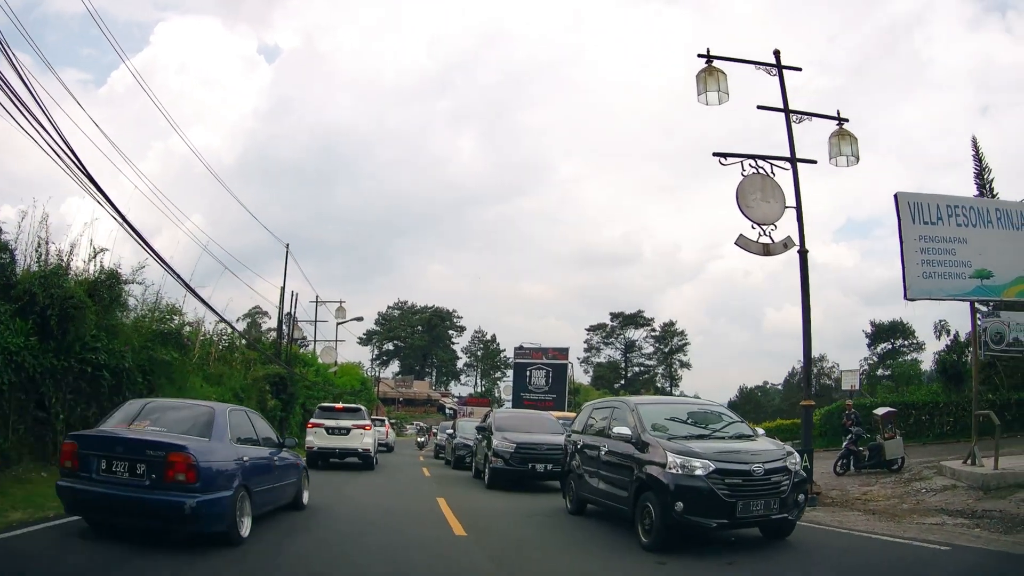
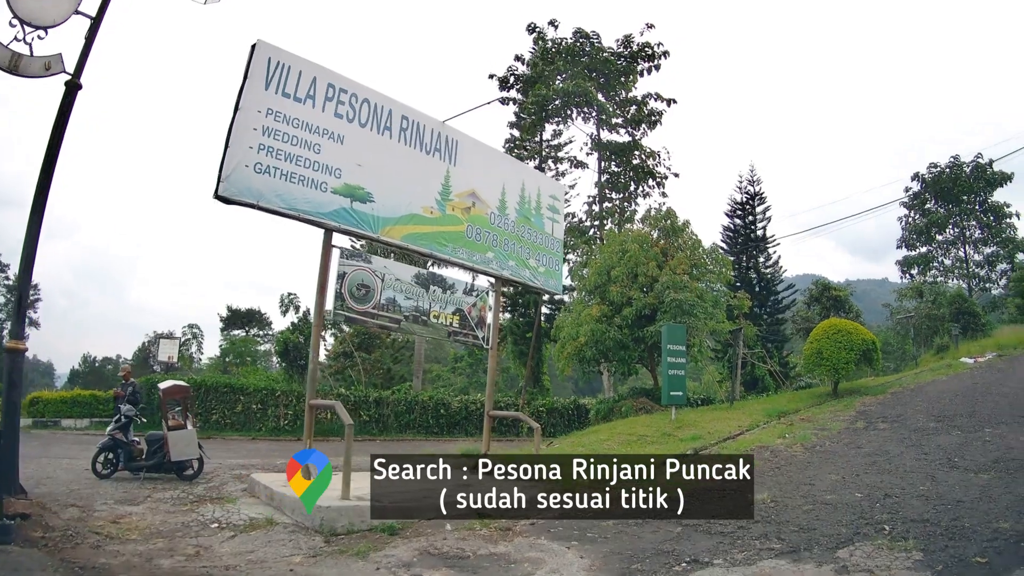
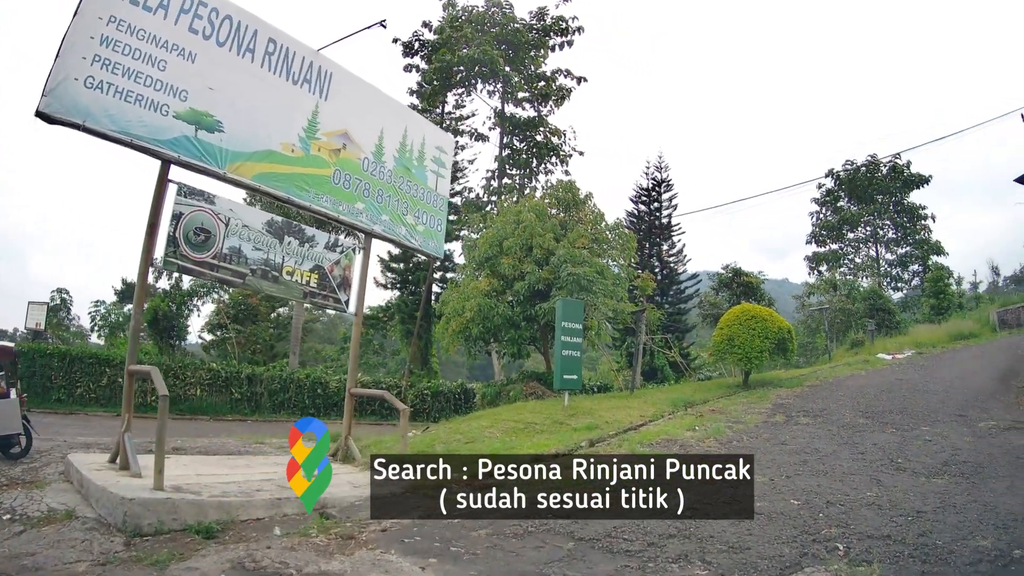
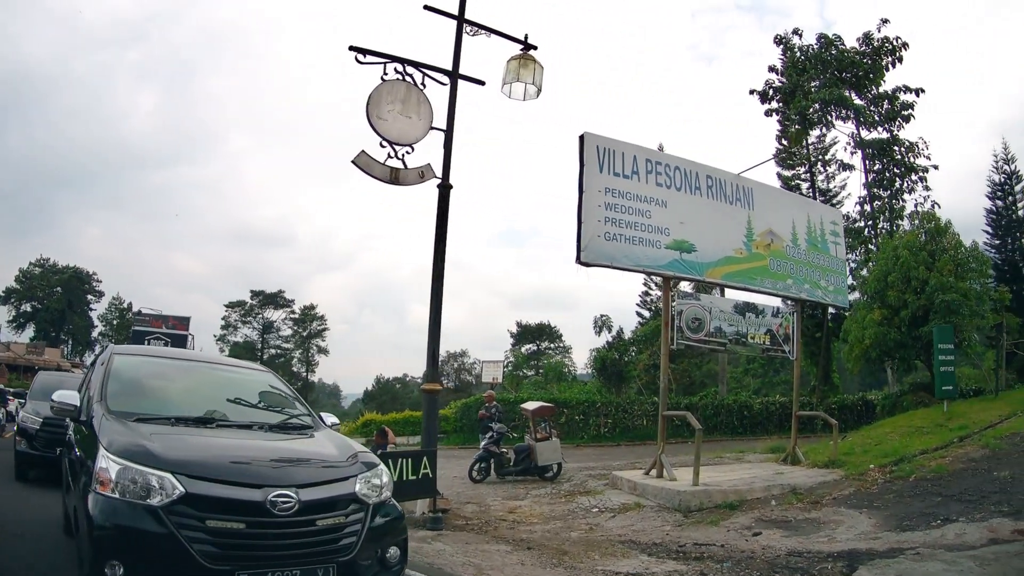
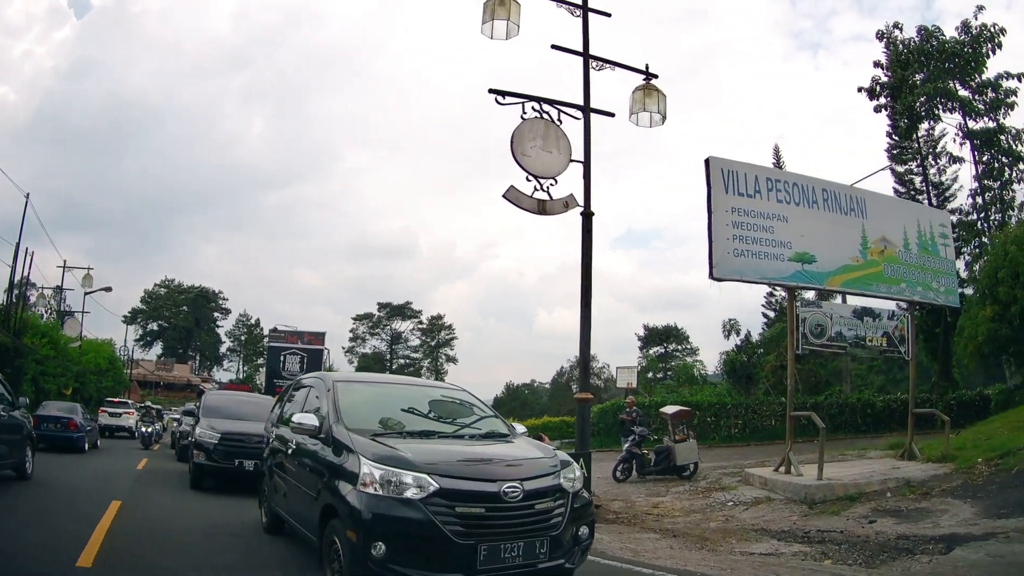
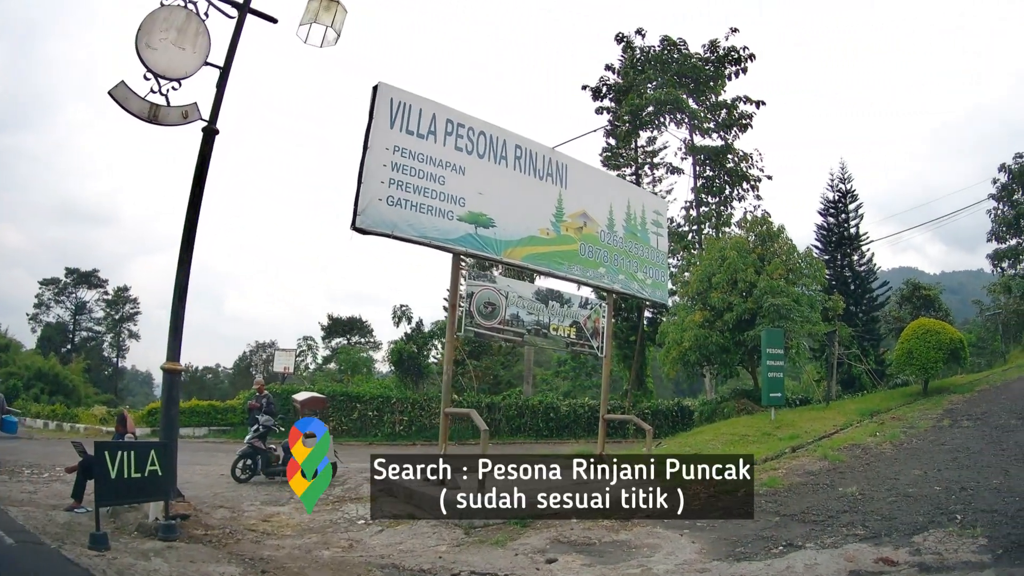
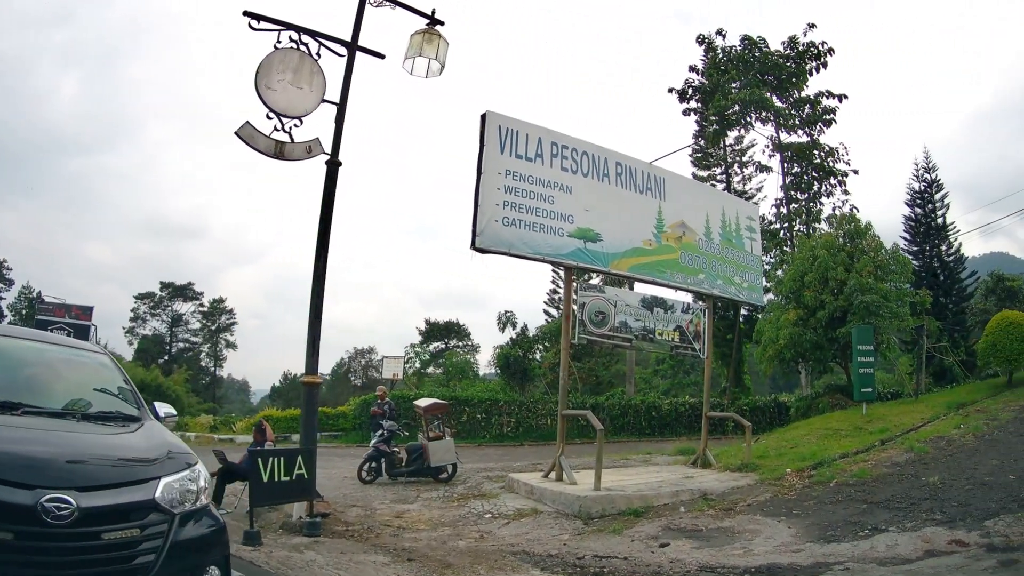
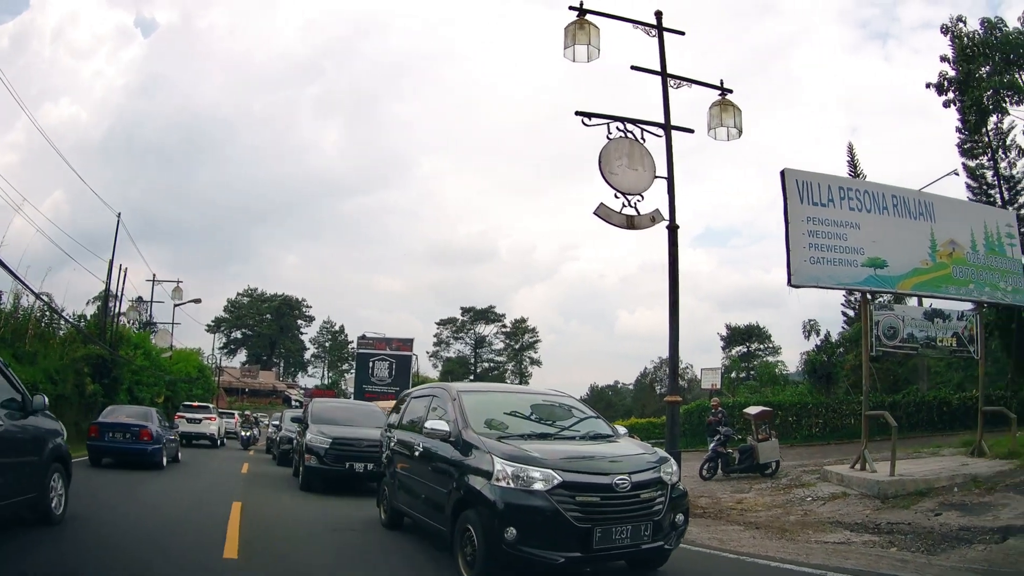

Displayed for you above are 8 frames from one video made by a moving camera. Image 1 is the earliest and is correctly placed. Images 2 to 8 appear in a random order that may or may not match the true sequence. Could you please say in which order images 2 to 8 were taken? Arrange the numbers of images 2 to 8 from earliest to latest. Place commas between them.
8, 5, 4, 7, 6, 2, 3
